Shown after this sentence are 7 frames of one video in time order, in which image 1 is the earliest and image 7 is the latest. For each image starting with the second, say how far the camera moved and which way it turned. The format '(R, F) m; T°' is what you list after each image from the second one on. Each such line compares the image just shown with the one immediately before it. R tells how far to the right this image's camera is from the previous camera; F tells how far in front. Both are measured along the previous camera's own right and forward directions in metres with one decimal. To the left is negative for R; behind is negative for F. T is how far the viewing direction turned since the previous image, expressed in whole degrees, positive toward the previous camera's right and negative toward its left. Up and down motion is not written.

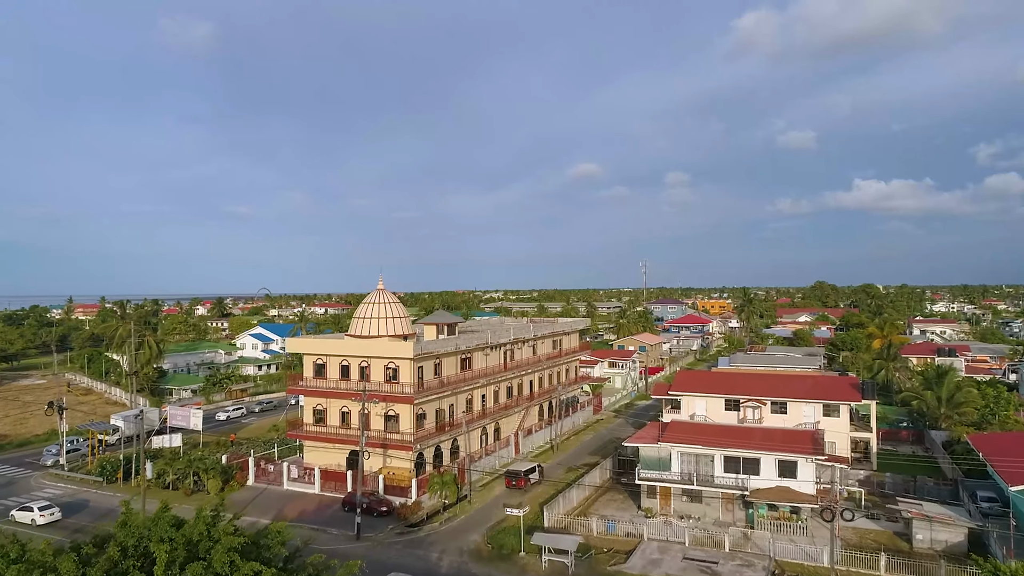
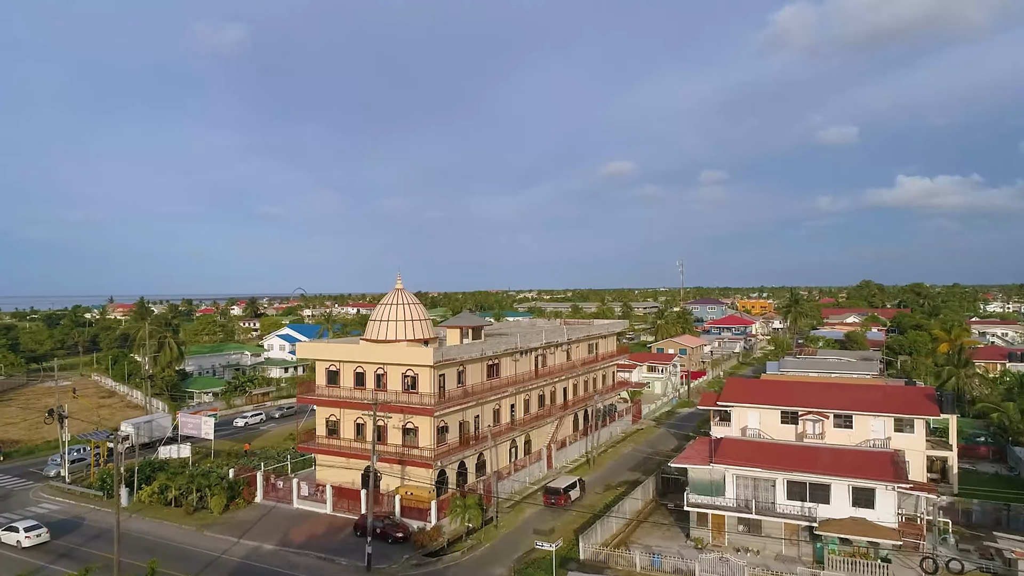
(+0.1, +3.9) m; -3°
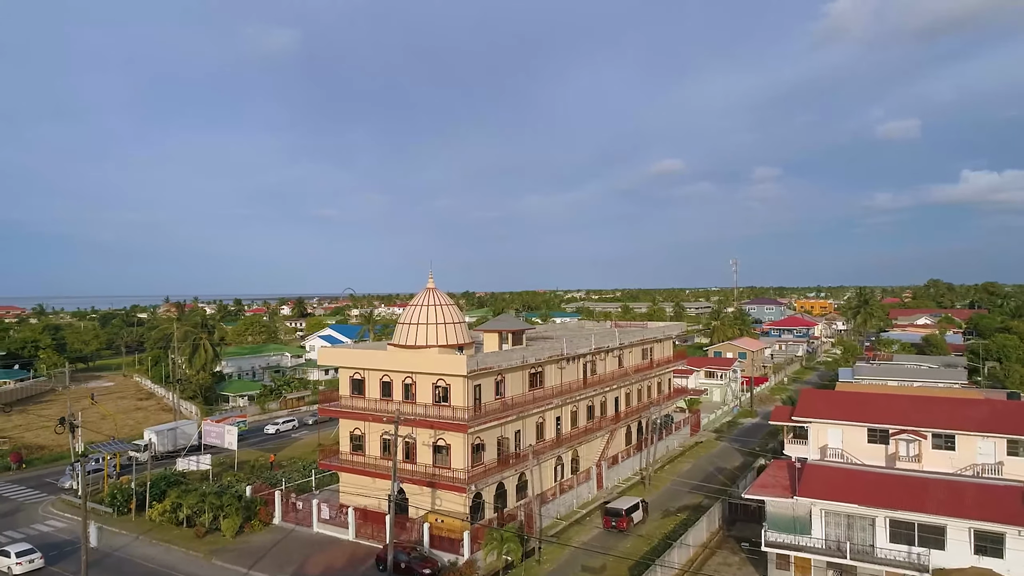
(+0.1, +4.2) m; -4°
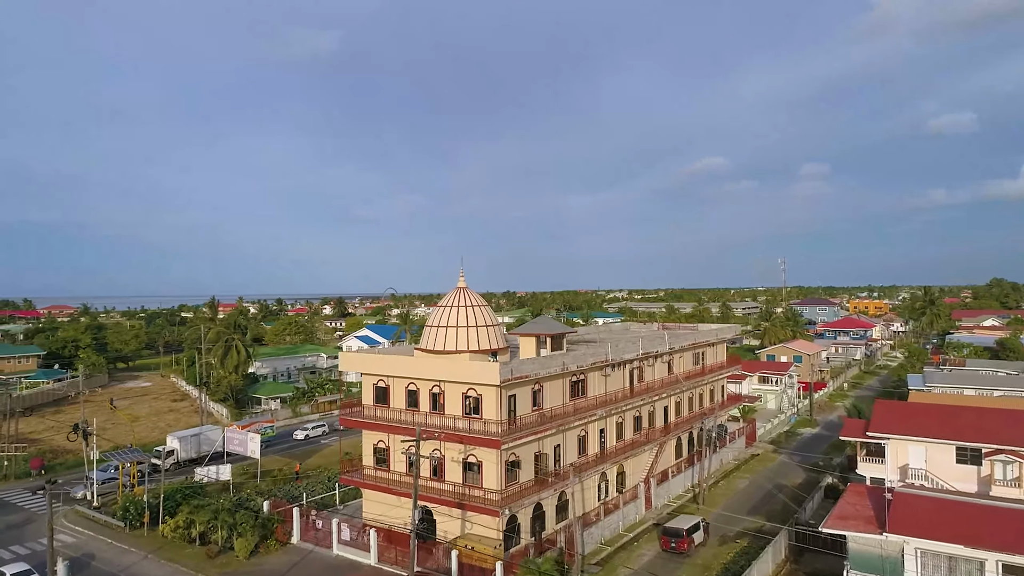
(+0.1, +3.2) m; -3°
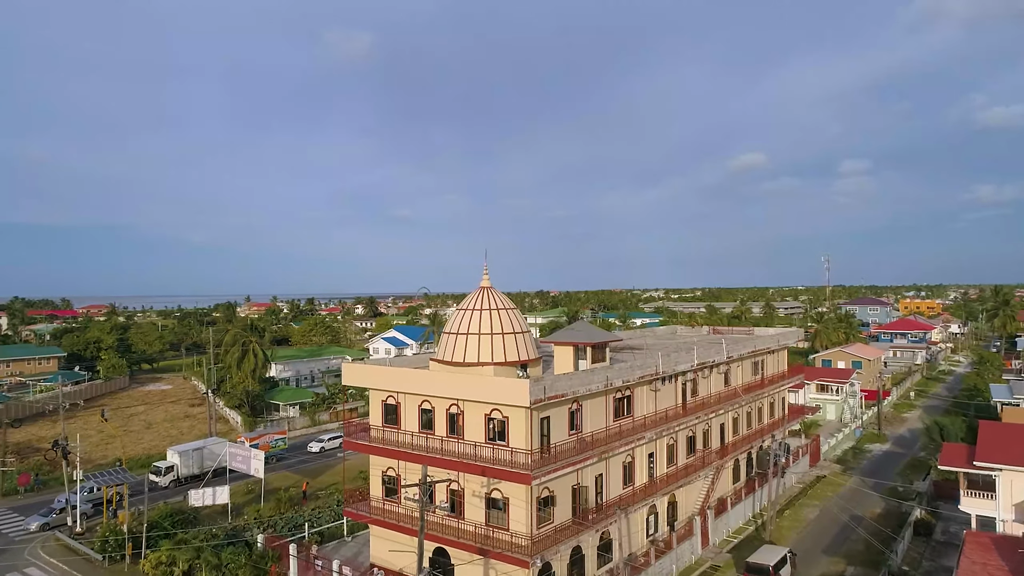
(0.0, +4.7) m; -3°
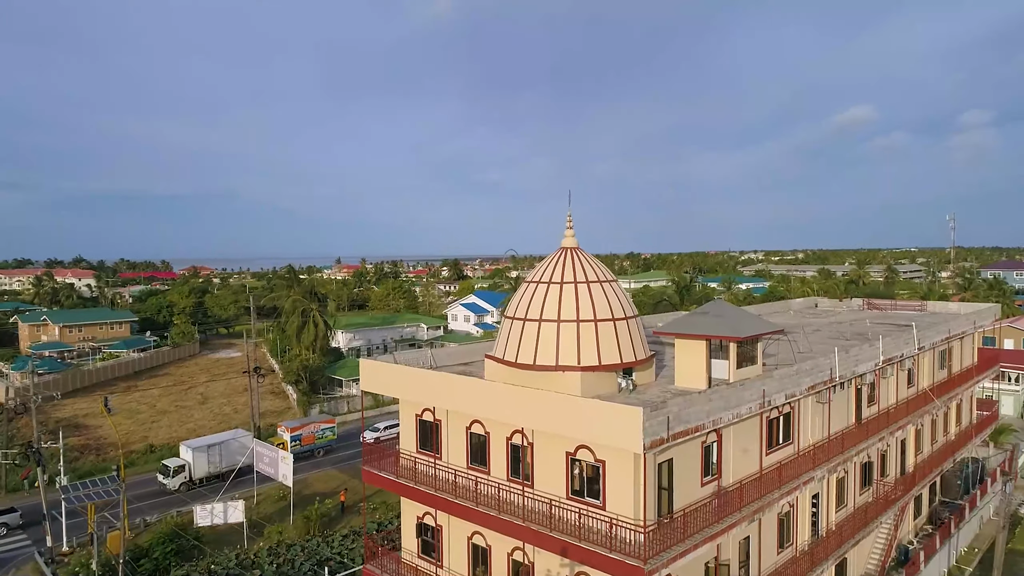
(-0.2, +8.8) m; -7°
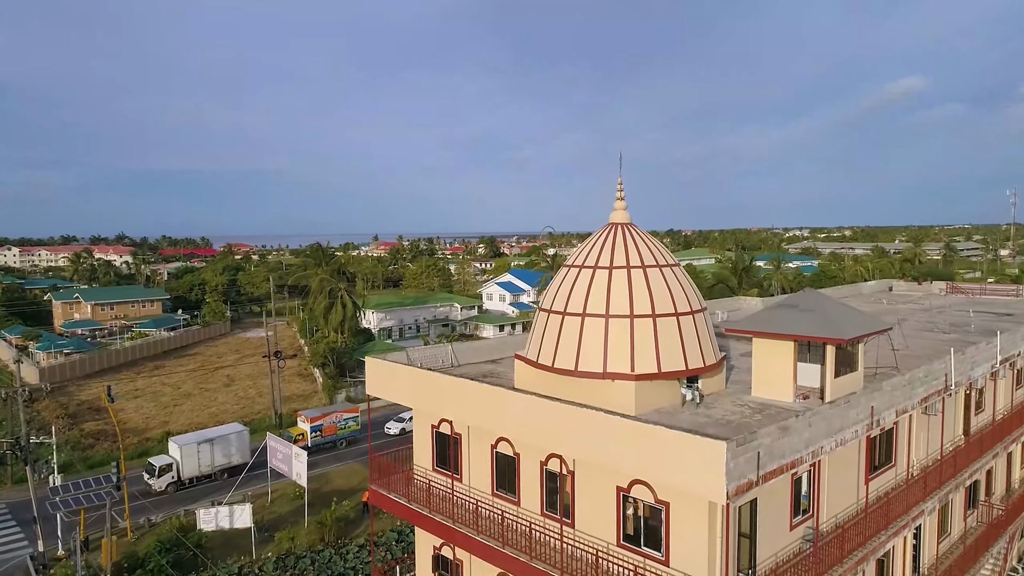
(0.0, +3.2) m; -3°
